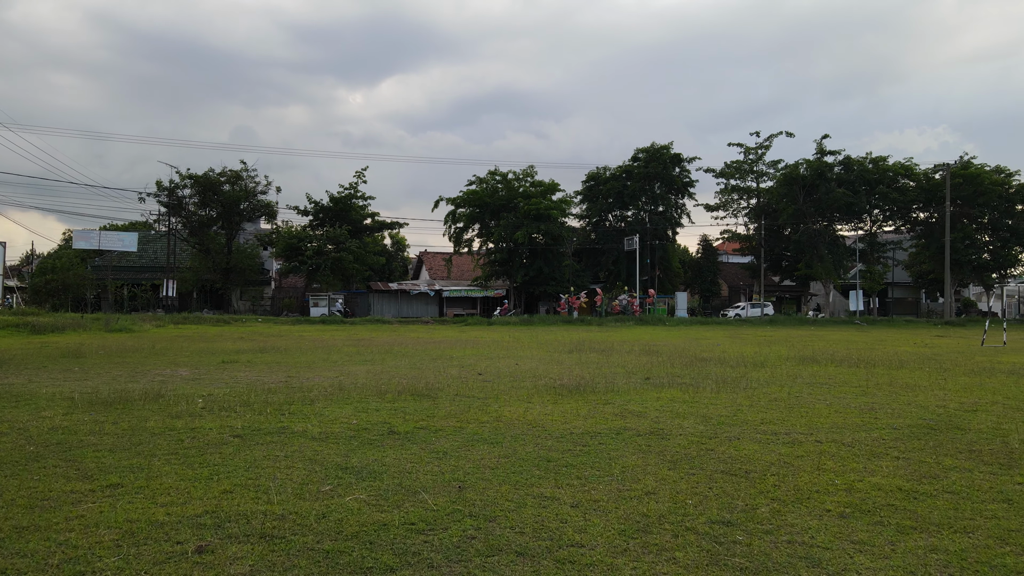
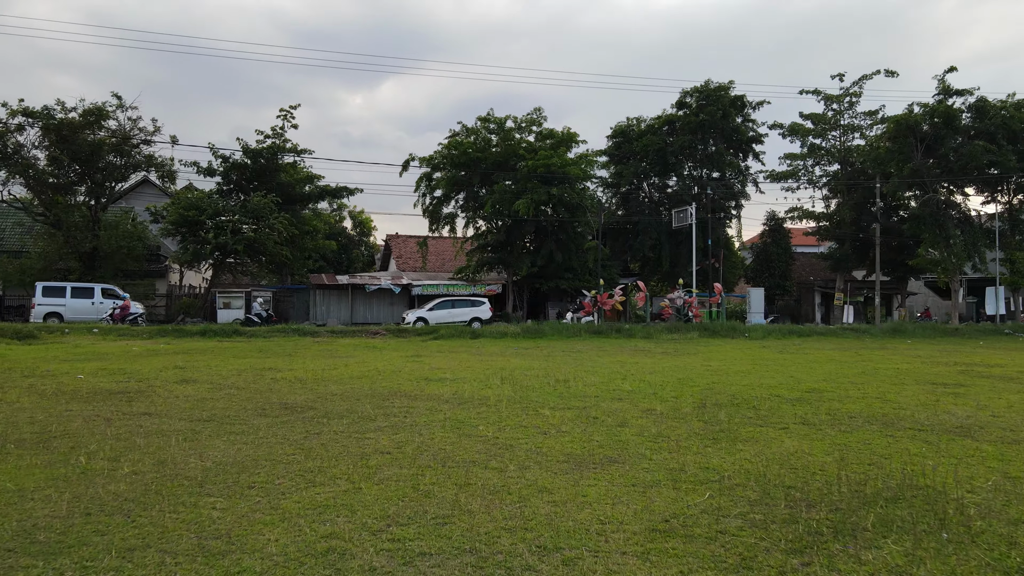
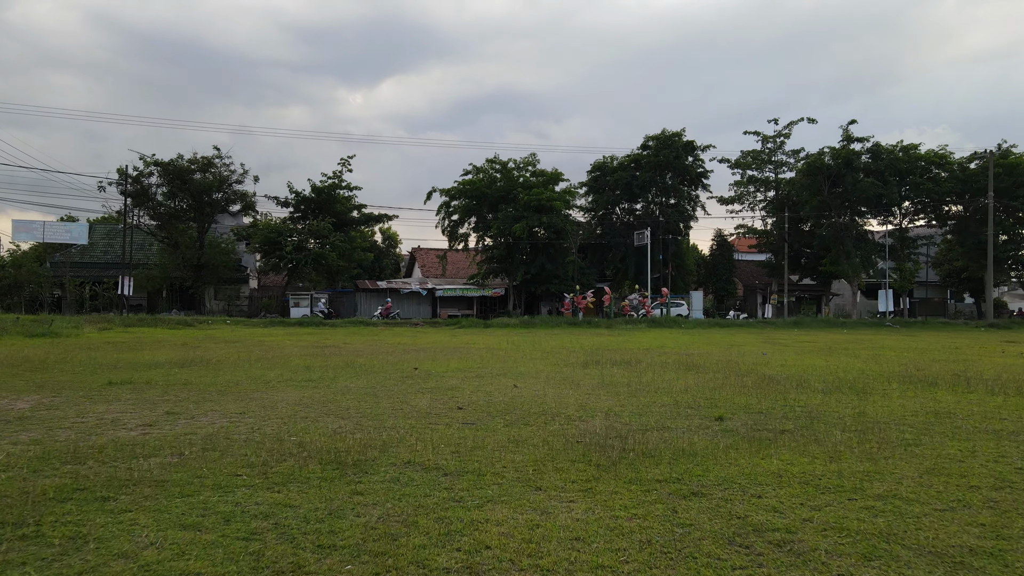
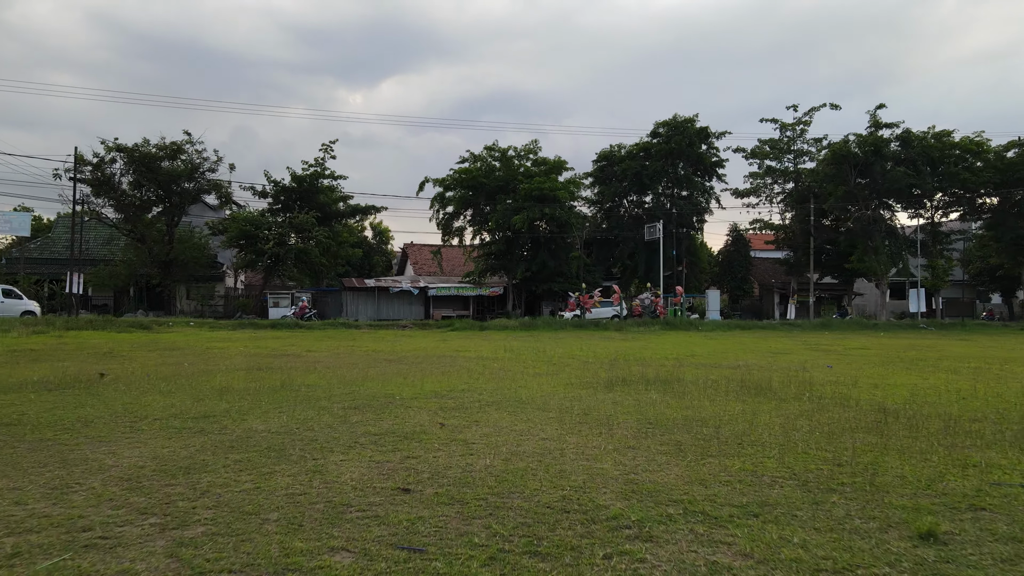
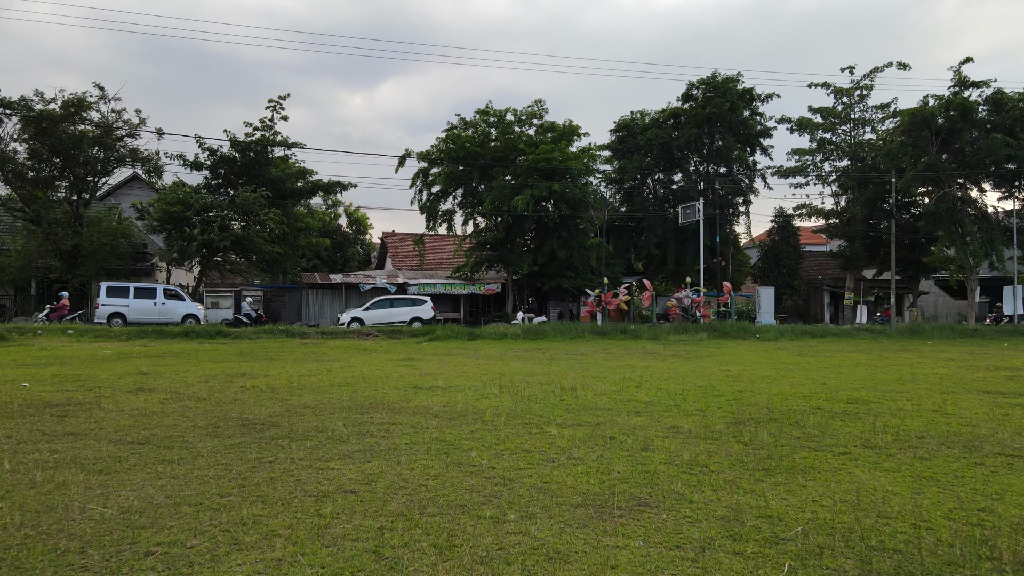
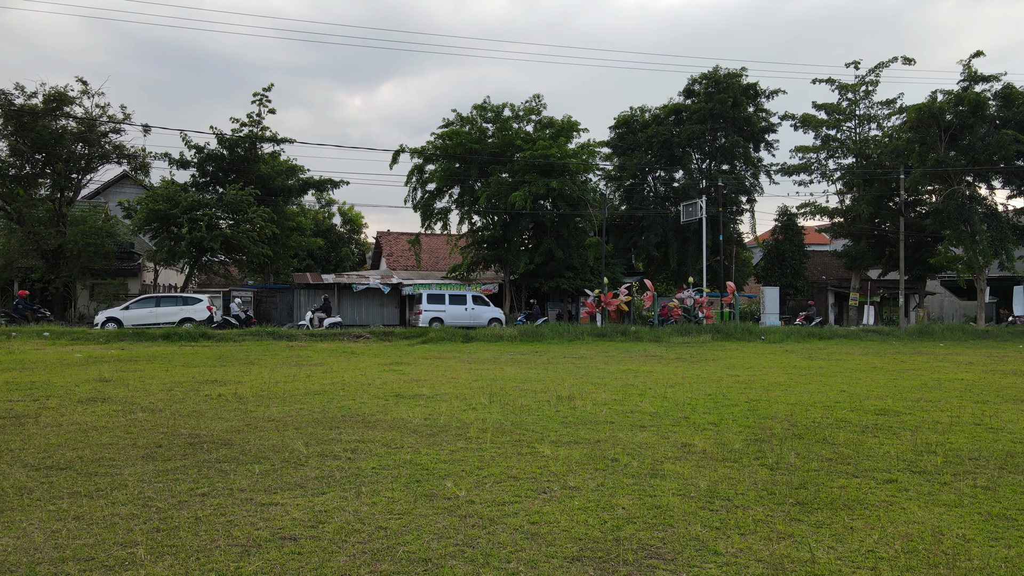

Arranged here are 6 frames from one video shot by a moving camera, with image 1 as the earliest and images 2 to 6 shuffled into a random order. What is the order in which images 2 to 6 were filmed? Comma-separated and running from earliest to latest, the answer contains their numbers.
3, 4, 2, 5, 6
